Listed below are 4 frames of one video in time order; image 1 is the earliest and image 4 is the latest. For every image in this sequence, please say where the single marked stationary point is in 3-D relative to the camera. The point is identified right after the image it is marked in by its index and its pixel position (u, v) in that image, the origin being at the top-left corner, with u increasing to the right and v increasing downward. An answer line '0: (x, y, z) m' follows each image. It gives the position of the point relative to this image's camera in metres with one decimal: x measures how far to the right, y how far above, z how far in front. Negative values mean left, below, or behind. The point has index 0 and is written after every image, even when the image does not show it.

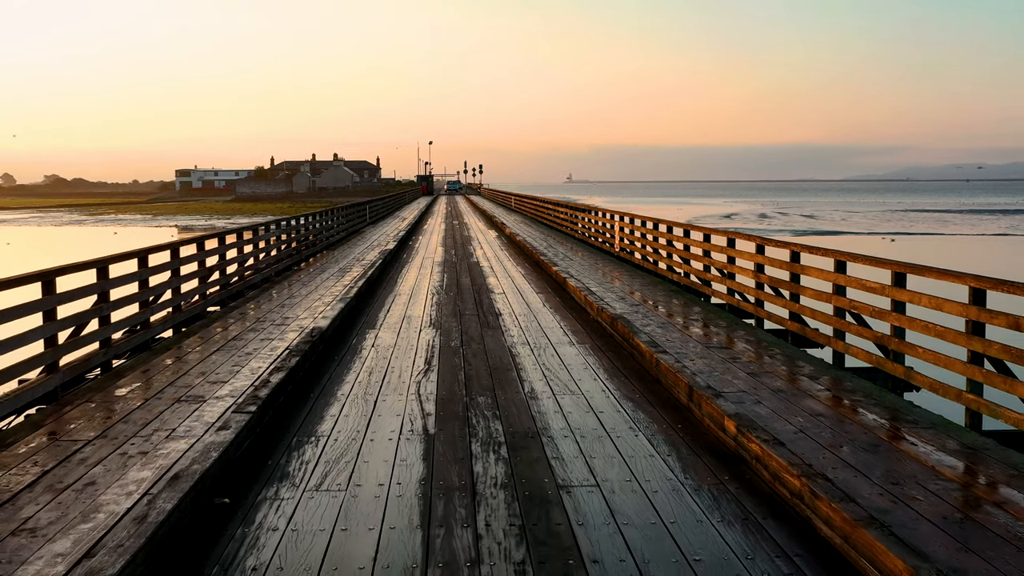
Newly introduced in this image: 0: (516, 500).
0: (0.0, -0.8, +3.3) m
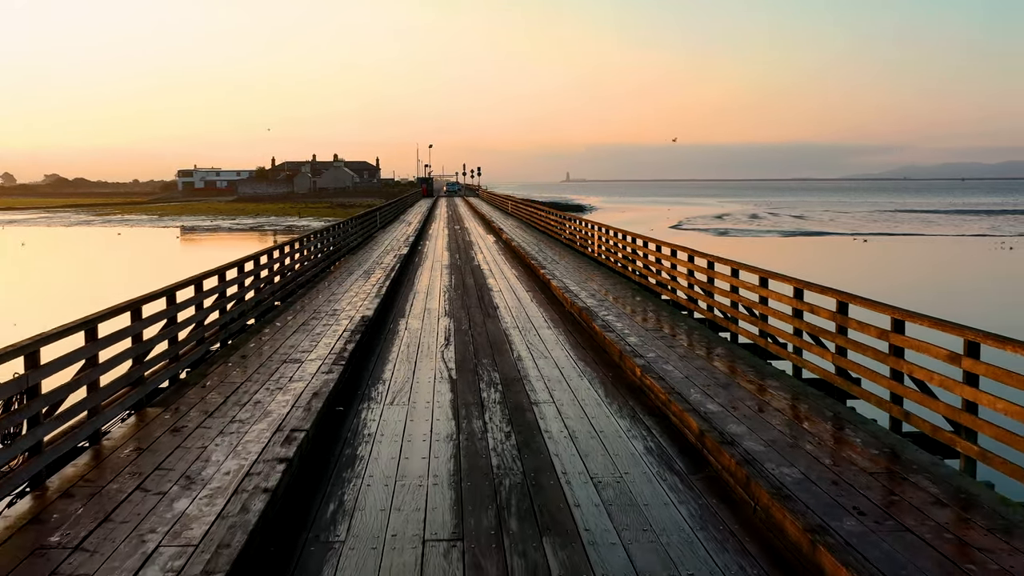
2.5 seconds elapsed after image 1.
0: (0.0, -0.8, +5.7) m
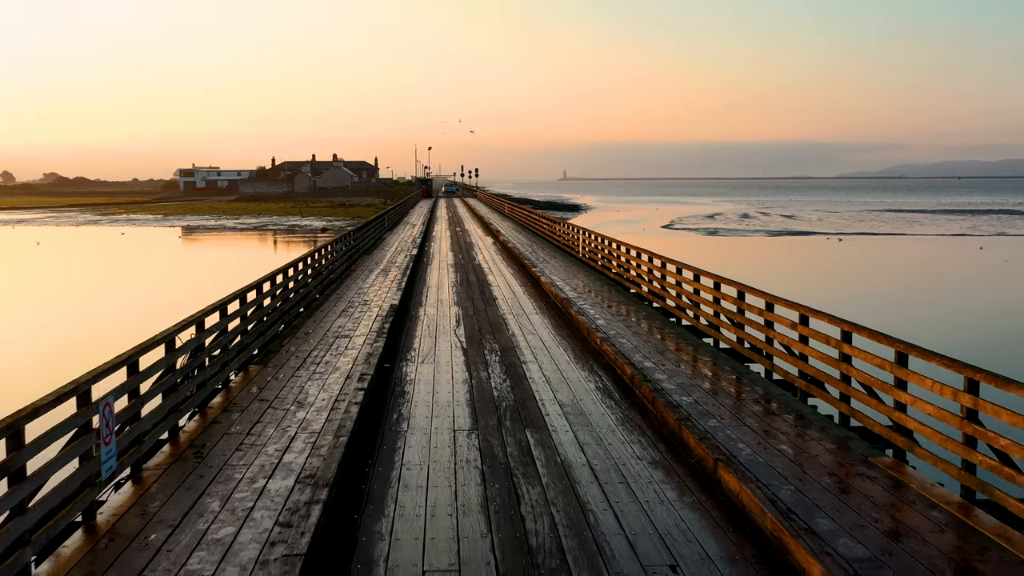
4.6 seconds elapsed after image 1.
0: (-0.1, -0.8, +8.1) m
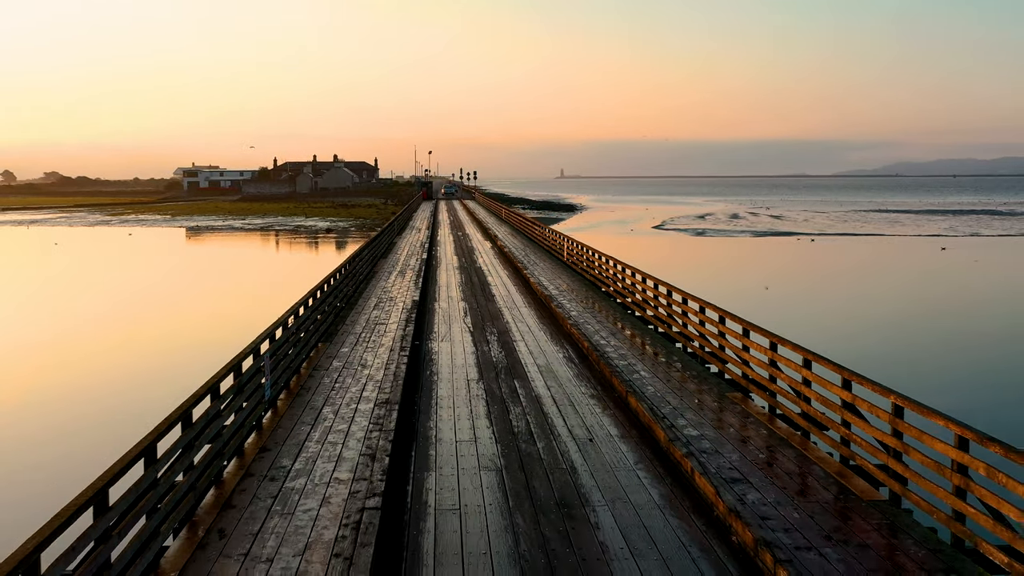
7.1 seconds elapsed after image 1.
0: (-0.2, -0.8, +11.5) m
